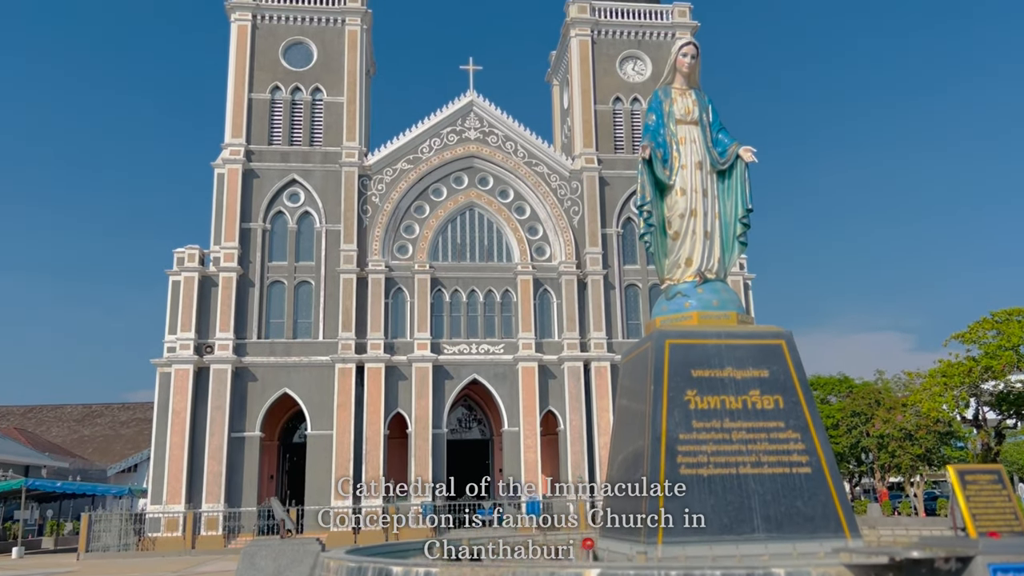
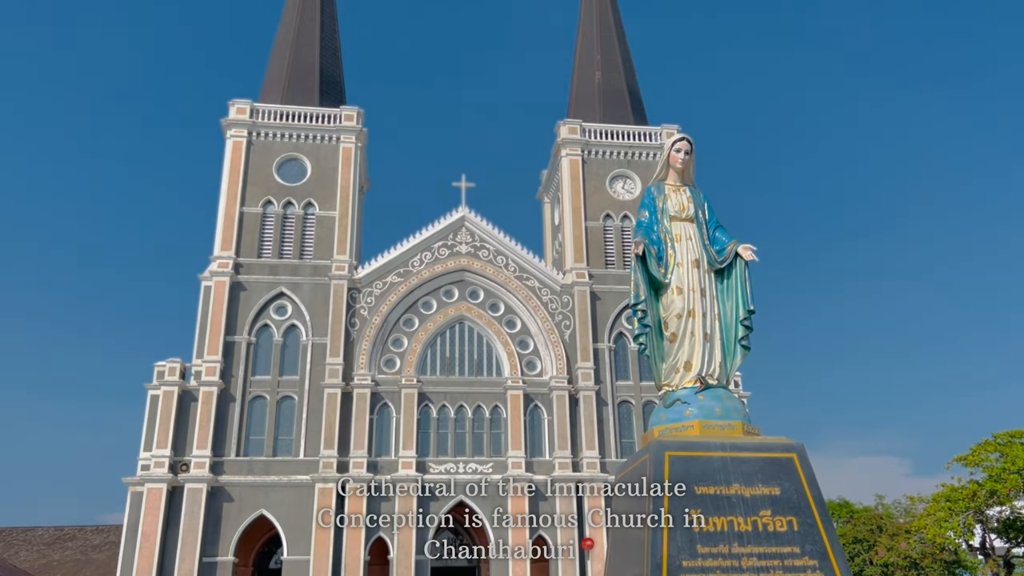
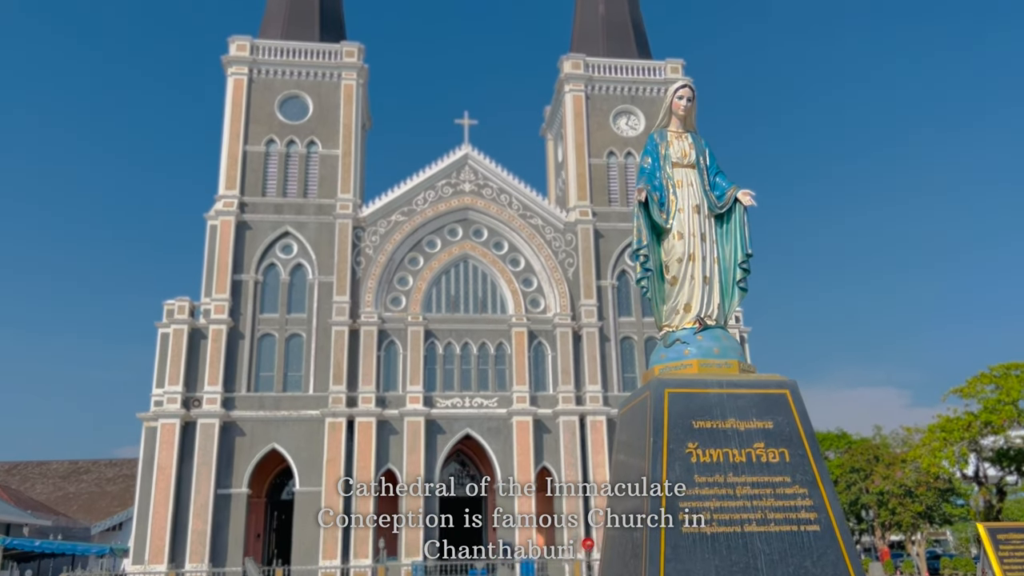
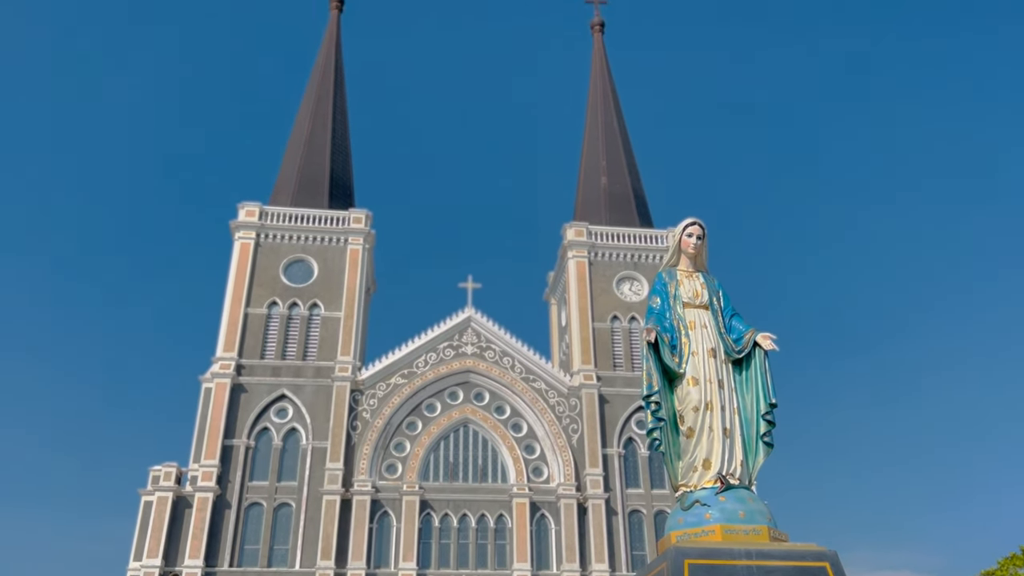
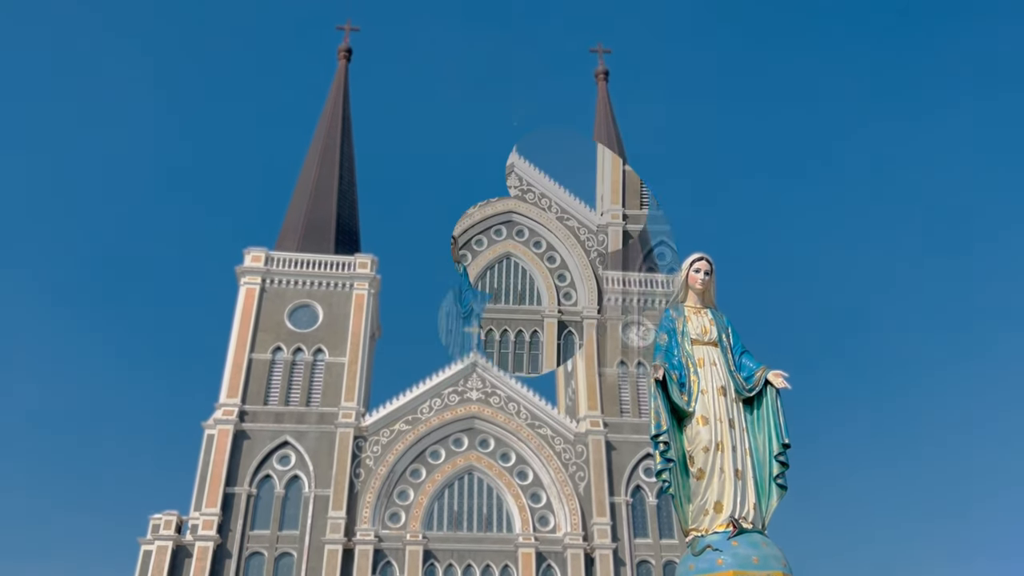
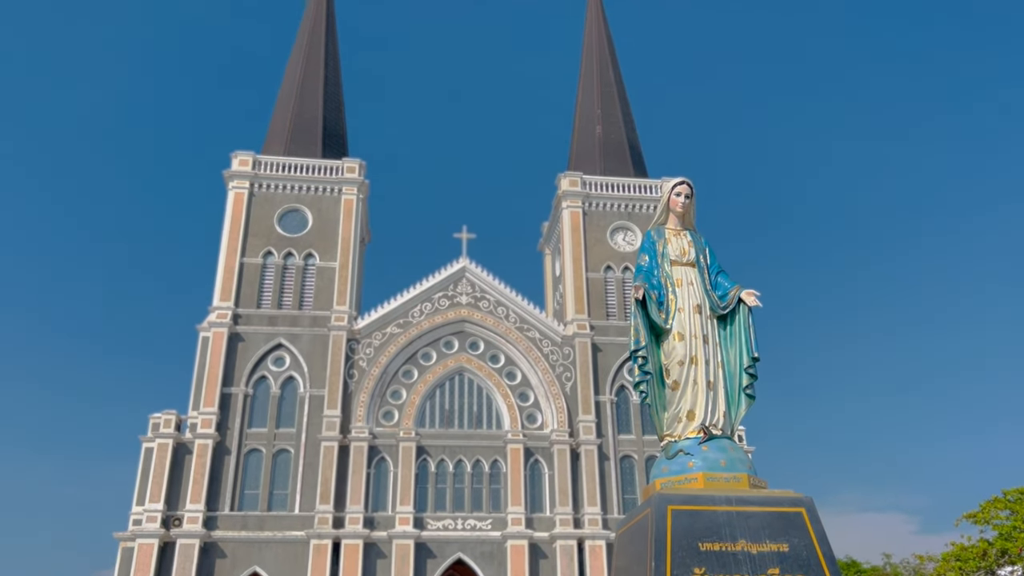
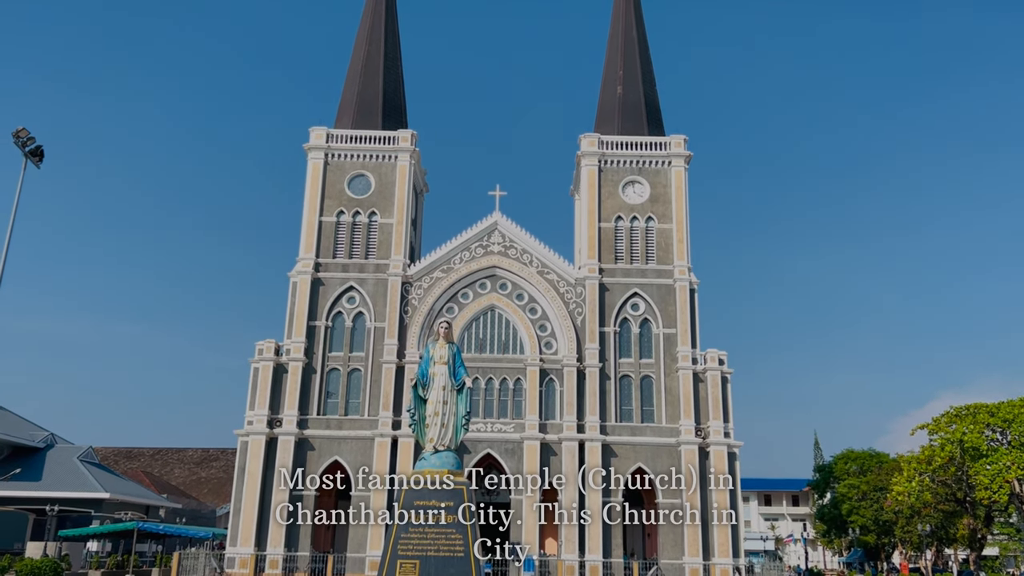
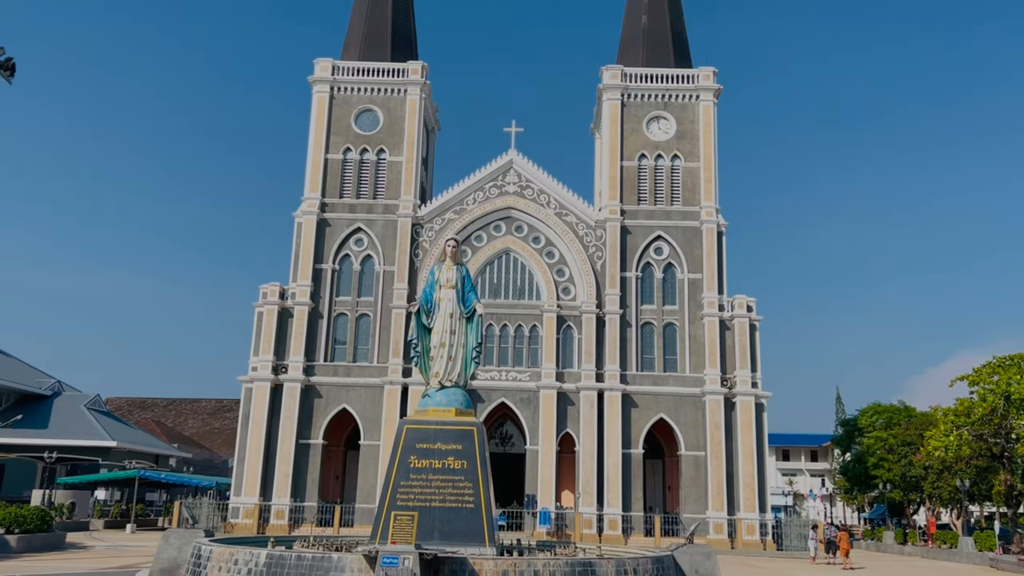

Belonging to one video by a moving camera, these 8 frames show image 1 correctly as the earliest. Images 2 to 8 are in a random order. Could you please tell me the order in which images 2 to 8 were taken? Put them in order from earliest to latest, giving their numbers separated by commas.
3, 2, 6, 4, 5, 8, 7
